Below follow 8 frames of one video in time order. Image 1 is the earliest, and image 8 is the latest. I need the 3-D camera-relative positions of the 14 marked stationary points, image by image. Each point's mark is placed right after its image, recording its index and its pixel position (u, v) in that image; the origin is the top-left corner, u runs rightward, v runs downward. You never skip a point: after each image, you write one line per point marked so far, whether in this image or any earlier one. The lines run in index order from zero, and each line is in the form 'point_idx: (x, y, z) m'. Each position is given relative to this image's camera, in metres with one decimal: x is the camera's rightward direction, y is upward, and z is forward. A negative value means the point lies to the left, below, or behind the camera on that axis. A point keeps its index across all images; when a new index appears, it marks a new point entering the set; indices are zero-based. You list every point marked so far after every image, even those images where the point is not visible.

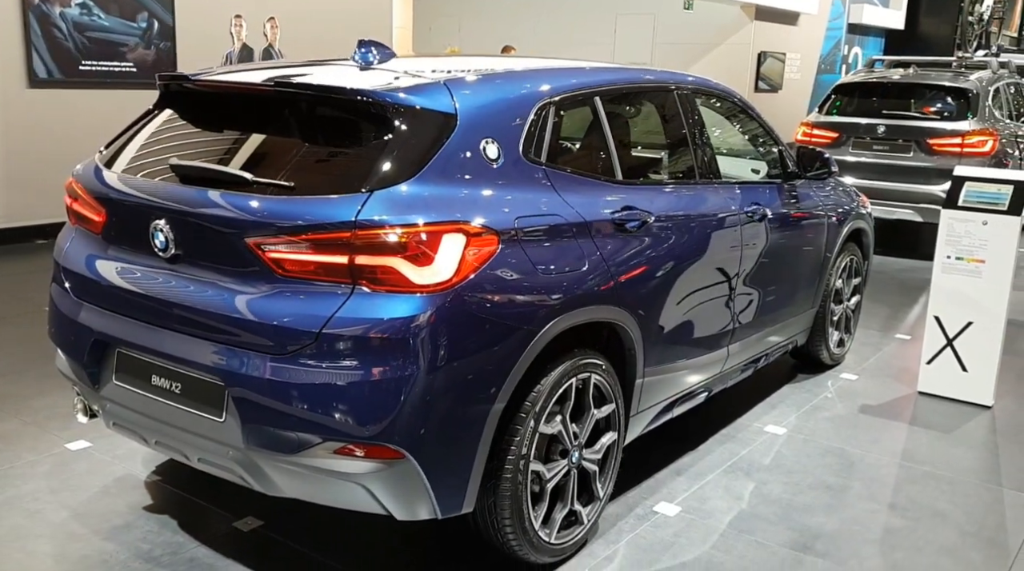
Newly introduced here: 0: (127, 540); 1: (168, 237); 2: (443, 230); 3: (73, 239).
0: (-1.2, -0.8, +2.9) m
1: (-0.9, +0.1, +2.6) m
2: (-0.2, +0.1, +2.4) m
3: (-1.4, +0.1, +3.0) m
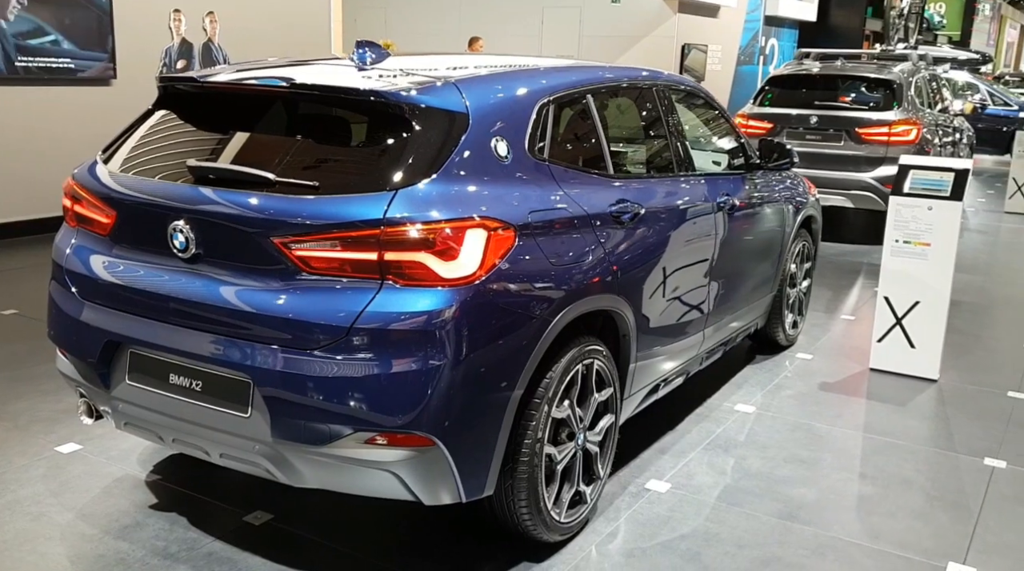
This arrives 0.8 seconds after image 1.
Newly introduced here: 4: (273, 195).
0: (-1.2, -0.8, +3.0) m
1: (-0.9, +0.1, +2.7) m
2: (-0.1, +0.2, +2.5) m
3: (-1.4, +0.1, +3.0) m
4: (-0.6, +0.2, +2.6) m
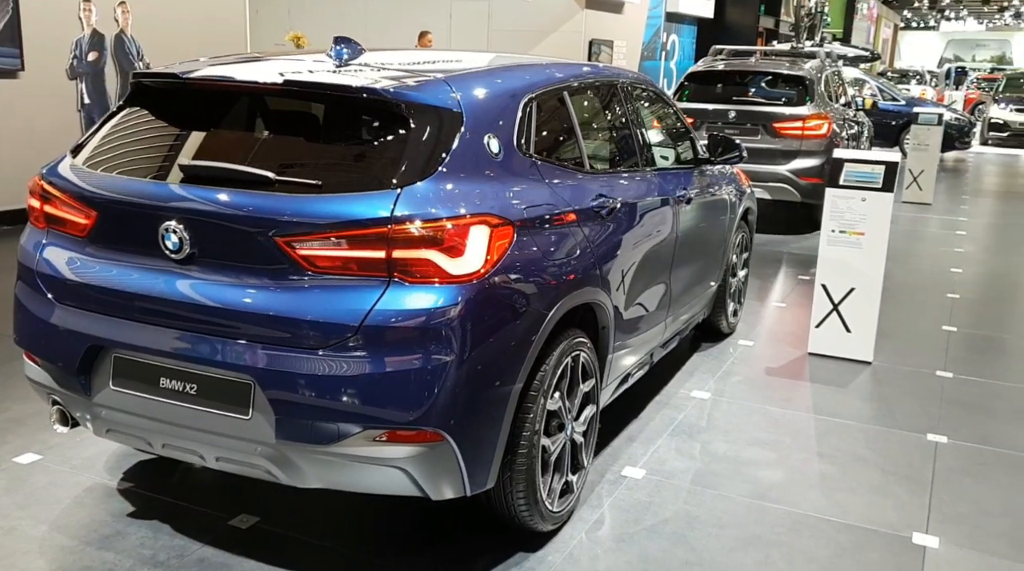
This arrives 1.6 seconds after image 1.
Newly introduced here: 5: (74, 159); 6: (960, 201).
0: (-1.2, -0.8, +2.9) m
1: (-0.9, +0.1, +2.6) m
2: (-0.1, +0.2, +2.6) m
3: (-1.5, +0.1, +2.9) m
4: (-0.6, +0.2, +2.6) m
5: (-1.4, +0.4, +3.0) m
6: (+6.6, +1.2, +13.6) m
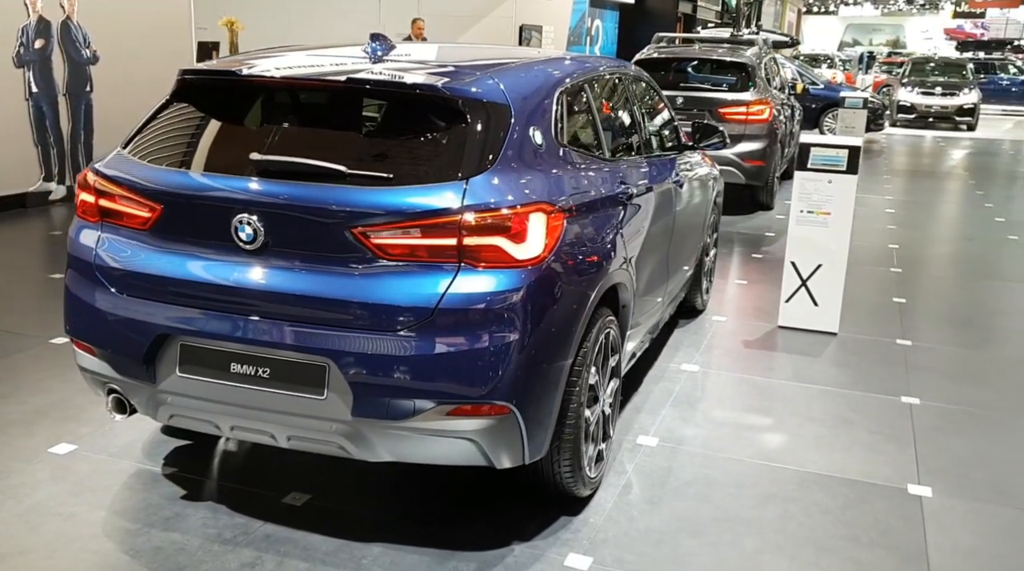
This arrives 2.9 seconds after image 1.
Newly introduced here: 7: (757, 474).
0: (-1.0, -0.8, +3.0) m
1: (-0.7, +0.2, +2.7) m
2: (0.0, +0.2, +2.8) m
3: (-1.3, +0.2, +3.0) m
4: (-0.5, +0.3, +2.7) m
5: (-1.3, +0.4, +3.1) m
6: (+5.7, +1.6, +14.3) m
7: (+0.9, -0.7, +3.6) m
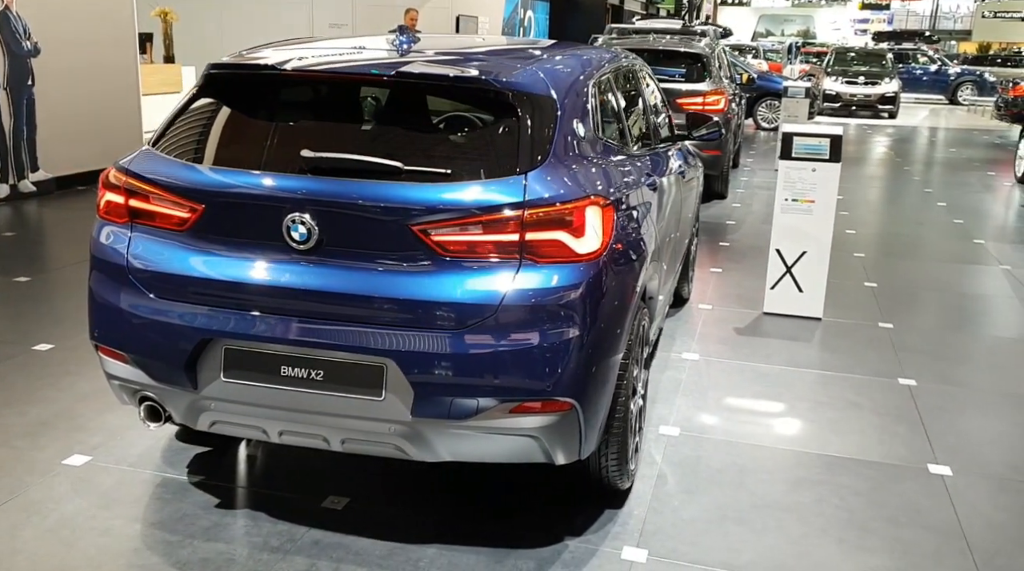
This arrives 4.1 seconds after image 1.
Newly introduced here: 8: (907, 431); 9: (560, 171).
0: (-0.9, -0.8, +2.9) m
1: (-0.6, +0.2, +2.6) m
2: (+0.2, +0.2, +2.7) m
3: (-1.2, +0.1, +2.8) m
4: (-0.3, +0.3, +2.7) m
5: (-1.1, +0.4, +3.0) m
6: (+4.9, +1.9, +14.7) m
7: (+1.1, -0.7, +3.6) m
8: (+1.7, -0.6, +4.0) m
9: (+0.2, +0.3, +2.8) m
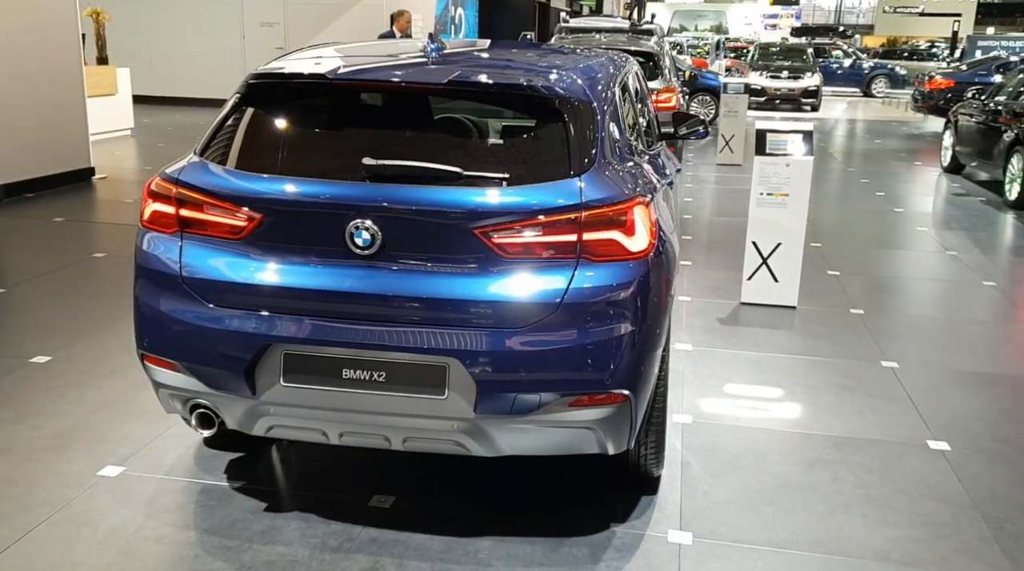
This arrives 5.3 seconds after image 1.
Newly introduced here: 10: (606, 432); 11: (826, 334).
0: (-0.7, -0.8, +2.9) m
1: (-0.4, +0.2, +2.7) m
2: (+0.4, +0.2, +2.9) m
3: (-1.0, +0.1, +2.9) m
4: (-0.1, +0.3, +2.7) m
5: (-1.0, +0.4, +3.0) m
6: (+4.0, +2.0, +15.2) m
7: (+1.2, -0.6, +3.8) m
8: (+1.7, -0.6, +4.2) m
9: (+0.3, +0.4, +2.9) m
10: (+0.3, -0.5, +2.8) m
11: (+1.8, -0.3, +5.4) m
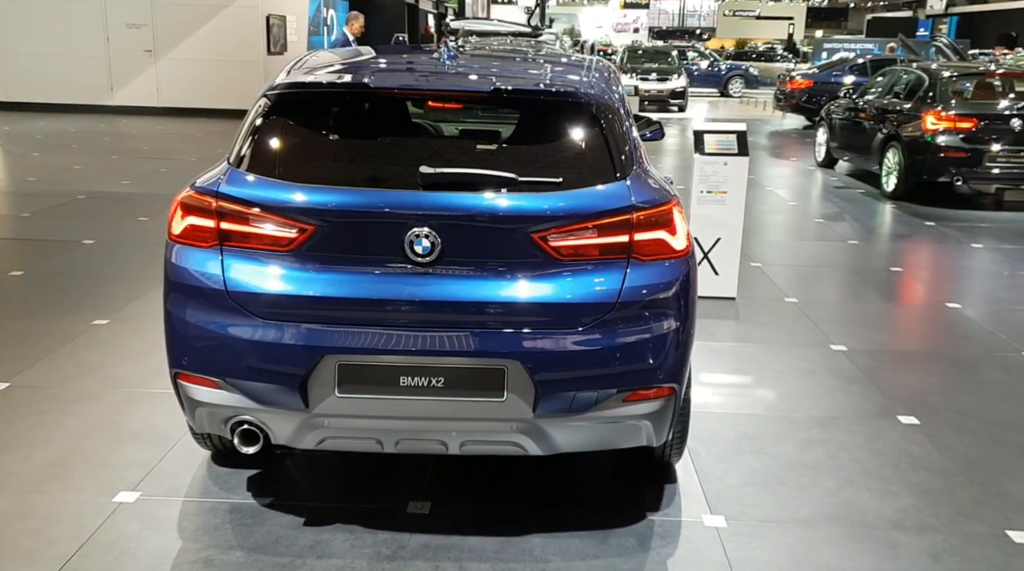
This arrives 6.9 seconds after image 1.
0: (-0.5, -0.8, +2.9) m
1: (-0.3, +0.1, +2.7) m
2: (+0.5, +0.3, +3.0) m
3: (-0.9, +0.1, +2.8) m
4: (0.0, +0.3, +2.8) m
5: (-0.9, +0.4, +2.9) m
6: (+2.2, +2.1, +15.7) m
7: (+1.2, -0.6, +4.0) m
8: (+1.7, -0.5, +4.5) m
9: (+0.4, +0.4, +3.0) m
10: (+0.4, -0.4, +3.0) m
11: (+1.6, -0.2, +5.7) m
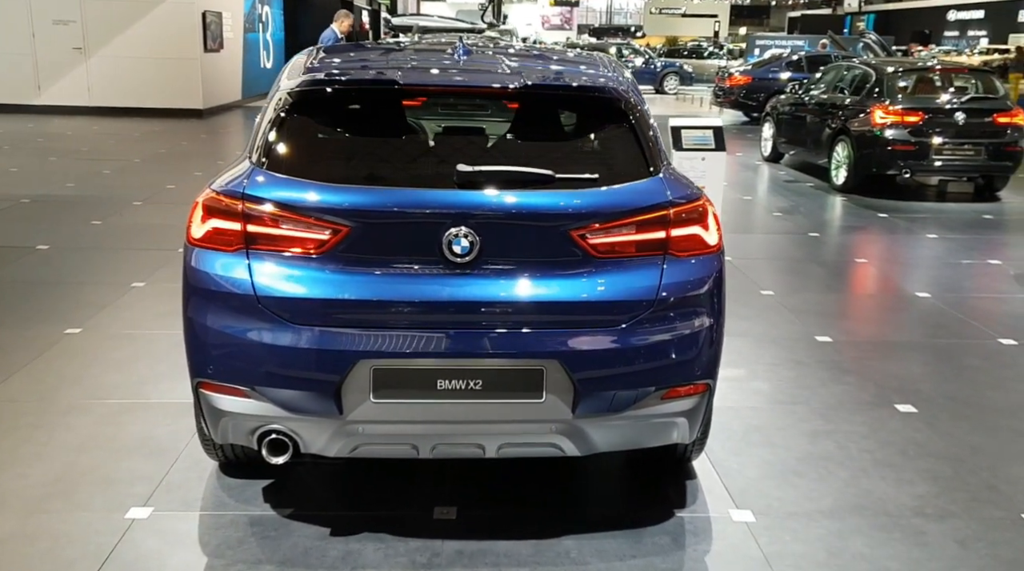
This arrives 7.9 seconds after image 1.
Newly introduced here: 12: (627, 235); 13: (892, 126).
0: (-0.4, -0.8, +2.8) m
1: (-0.1, +0.1, +2.7) m
2: (+0.6, +0.3, +3.0) m
3: (-0.8, +0.1, +2.7) m
4: (+0.1, +0.3, +2.7) m
5: (-0.8, +0.4, +2.8) m
6: (+1.4, +2.2, +15.8) m
7: (+1.2, -0.6, +4.1) m
8: (+1.7, -0.5, +4.6) m
9: (+0.5, +0.4, +3.0) m
10: (+0.5, -0.4, +2.9) m
11: (+1.5, -0.2, +5.8) m
12: (+0.3, +0.1, +2.8) m
13: (+4.3, +1.8, +10.4) m
